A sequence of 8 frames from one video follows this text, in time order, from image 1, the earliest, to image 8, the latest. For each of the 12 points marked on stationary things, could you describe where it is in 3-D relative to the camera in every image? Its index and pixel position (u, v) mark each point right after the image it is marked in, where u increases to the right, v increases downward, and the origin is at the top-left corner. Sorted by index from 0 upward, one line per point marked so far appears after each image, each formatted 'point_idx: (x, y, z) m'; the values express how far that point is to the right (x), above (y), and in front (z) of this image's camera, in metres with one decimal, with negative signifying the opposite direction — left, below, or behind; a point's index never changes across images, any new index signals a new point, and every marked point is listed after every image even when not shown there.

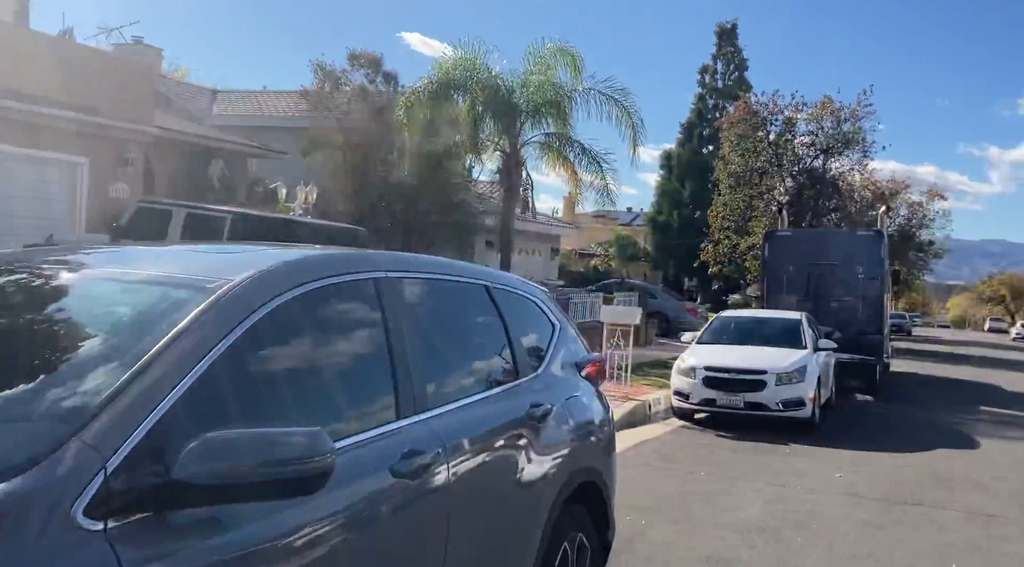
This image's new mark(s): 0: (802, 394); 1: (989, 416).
0: (+3.7, -1.4, +10.1) m
1: (+7.6, -2.2, +12.6) m
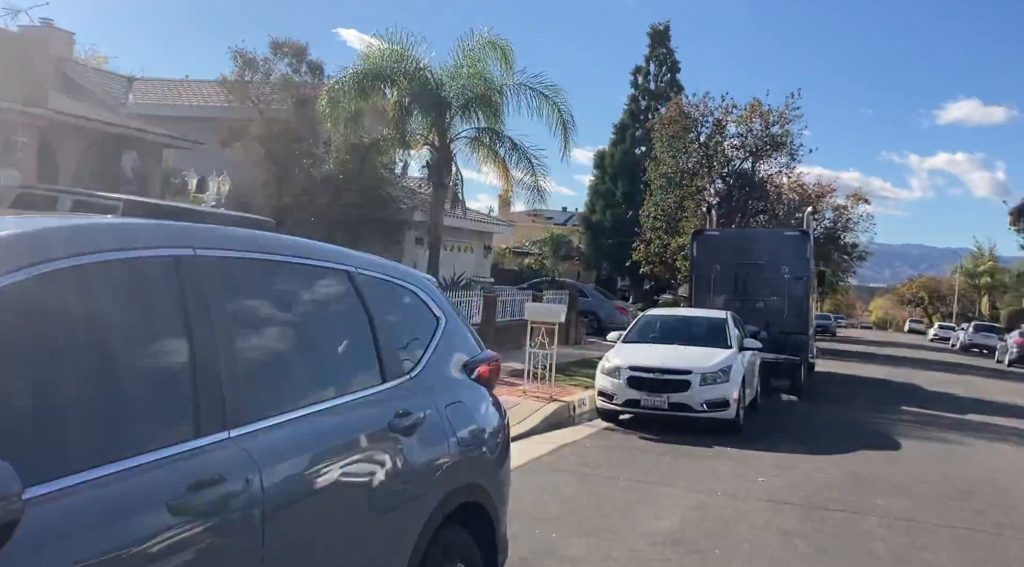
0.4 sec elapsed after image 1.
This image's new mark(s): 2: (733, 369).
0: (+2.7, -1.4, +9.9) m
1: (+6.4, -2.2, +12.7) m
2: (+2.9, -1.1, +10.2) m
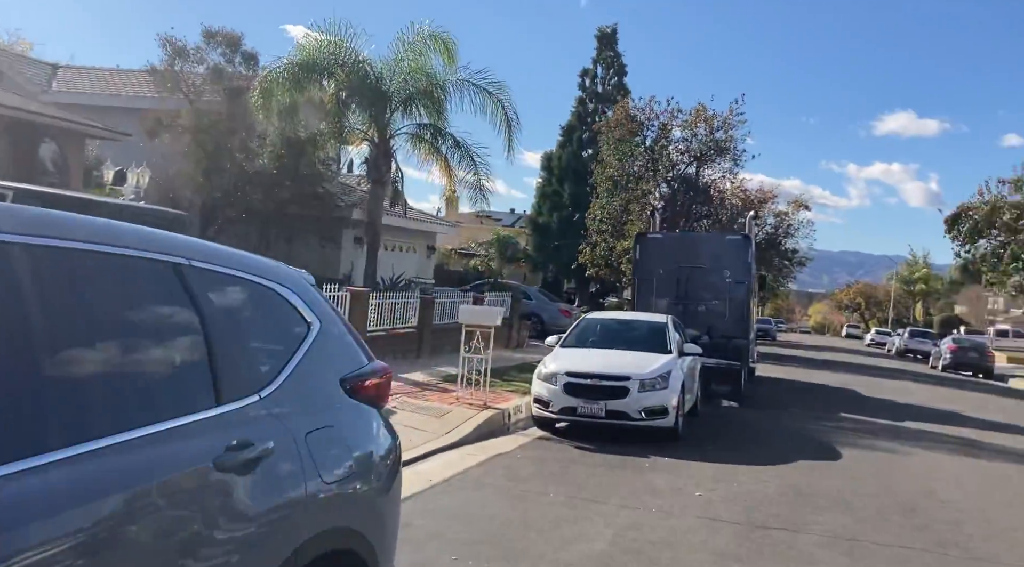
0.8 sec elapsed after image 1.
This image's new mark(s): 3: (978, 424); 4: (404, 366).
0: (+1.9, -1.4, +9.5) m
1: (+5.3, -2.2, +12.6) m
2: (+2.0, -1.2, +9.9) m
3: (+8.3, -2.6, +14.1) m
4: (-1.8, -1.4, +13.4) m
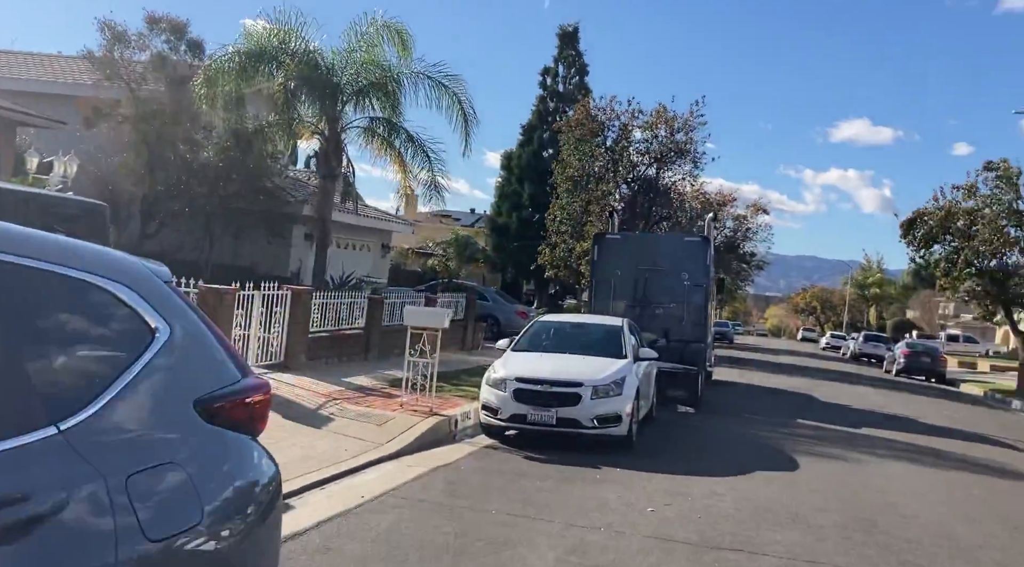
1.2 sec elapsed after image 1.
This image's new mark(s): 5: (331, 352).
0: (+1.2, -1.5, +9.1) m
1: (+4.6, -2.3, +12.3) m
2: (+1.4, -1.2, +9.4) m
3: (+7.4, -2.6, +14.0) m
4: (-2.6, -1.4, +12.7) m
5: (-3.0, -1.2, +13.1) m
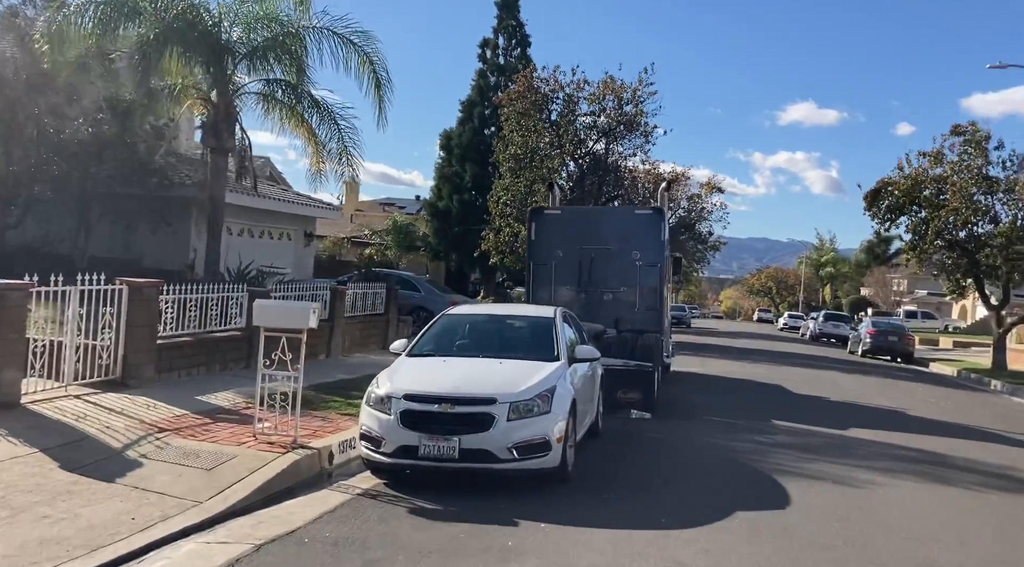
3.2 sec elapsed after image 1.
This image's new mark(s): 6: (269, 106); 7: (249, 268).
0: (+0.3, -1.3, +6.6) m
1: (+3.5, -2.0, +10.0) m
2: (+0.4, -1.0, +7.0) m
3: (+6.3, -2.2, +11.9) m
4: (-3.8, -1.3, +10.1) m
5: (-4.2, -1.0, +10.4) m
6: (-5.1, +3.7, +16.7) m
7: (-5.6, +0.3, +16.7) m
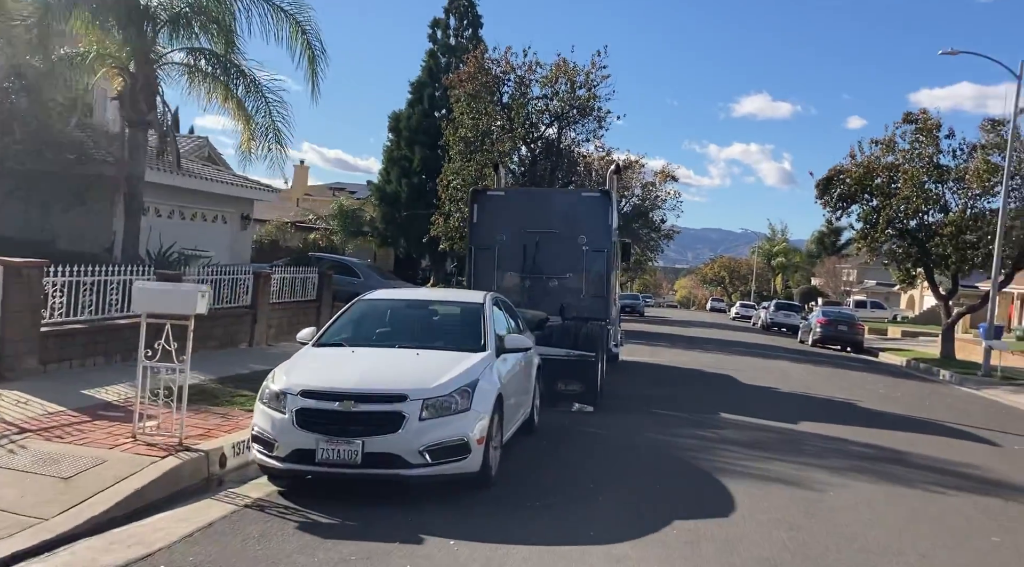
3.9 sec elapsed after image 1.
0: (-0.3, -1.1, +5.9) m
1: (+2.6, -1.8, +9.4) m
2: (-0.2, -0.8, +6.2) m
3: (+5.3, -2.0, +11.4) m
4: (-4.6, -1.1, +9.1) m
5: (-5.0, -0.8, +9.3) m
6: (-6.2, +4.1, +15.5) m
7: (-6.7, +0.6, +15.6) m
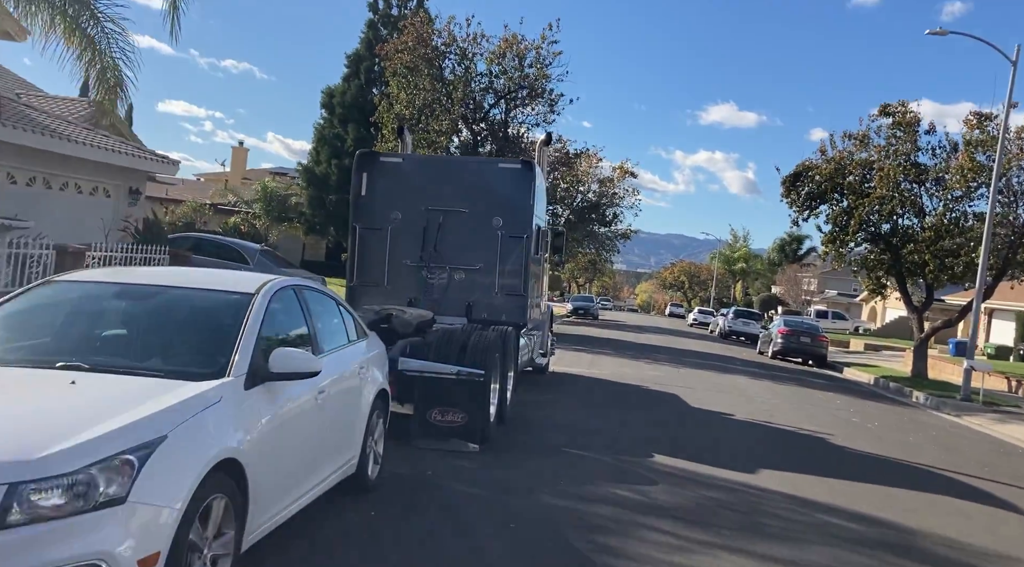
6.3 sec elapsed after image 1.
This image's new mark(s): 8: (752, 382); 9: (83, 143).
0: (-1.5, -1.0, +2.9) m
1: (+1.3, -1.7, +6.6) m
2: (-1.4, -0.7, +3.3) m
3: (+3.9, -2.1, +8.8) m
4: (-5.9, -0.8, +5.9) m
5: (-6.3, -0.5, +6.2) m
6: (-7.7, +4.4, +12.3) m
7: (-8.2, +1.0, +12.3) m
8: (+5.5, -2.3, +18.0) m
9: (-9.9, +3.3, +18.3) m
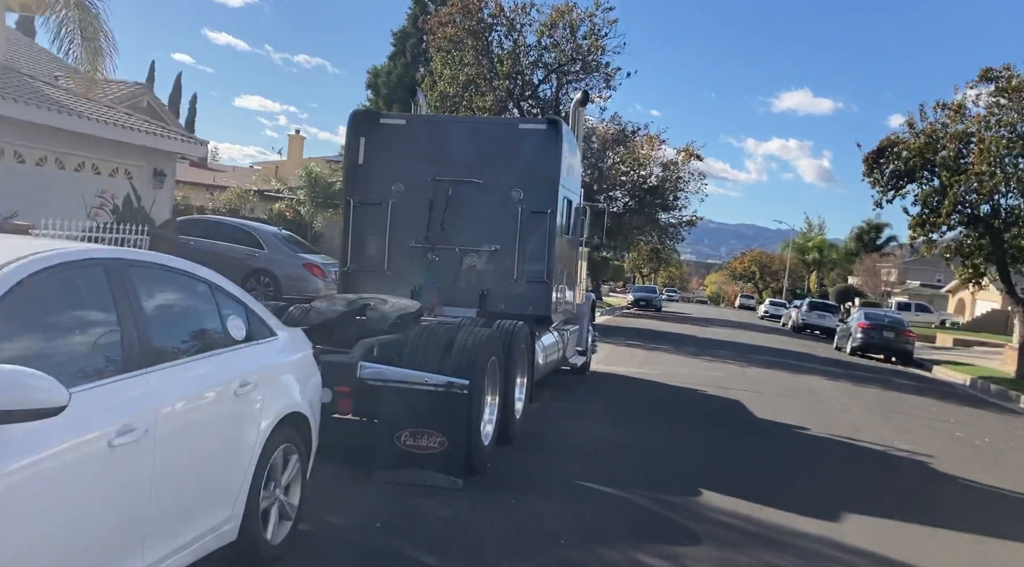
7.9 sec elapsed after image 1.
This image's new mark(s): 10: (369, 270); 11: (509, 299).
0: (-1.9, -0.9, +1.2) m
1: (+1.2, -1.6, +4.7) m
2: (-1.8, -0.6, +1.5) m
3: (+3.9, -1.9, +6.6) m
4: (-6.0, -0.6, +4.6) m
5: (-6.4, -0.4, +4.8) m
6: (-7.3, +4.6, +11.0) m
7: (-7.8, +1.2, +11.1) m
8: (+6.3, -2.0, +15.7) m
9: (-9.0, +3.6, +17.1) m
10: (-1.7, +0.2, +9.6) m
11: (0.0, -0.2, +9.5) m
